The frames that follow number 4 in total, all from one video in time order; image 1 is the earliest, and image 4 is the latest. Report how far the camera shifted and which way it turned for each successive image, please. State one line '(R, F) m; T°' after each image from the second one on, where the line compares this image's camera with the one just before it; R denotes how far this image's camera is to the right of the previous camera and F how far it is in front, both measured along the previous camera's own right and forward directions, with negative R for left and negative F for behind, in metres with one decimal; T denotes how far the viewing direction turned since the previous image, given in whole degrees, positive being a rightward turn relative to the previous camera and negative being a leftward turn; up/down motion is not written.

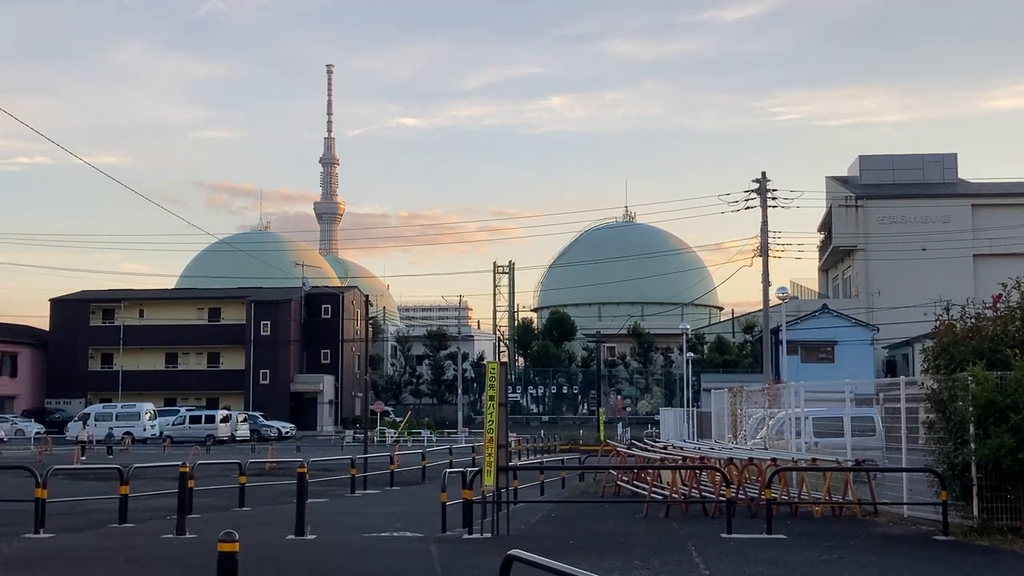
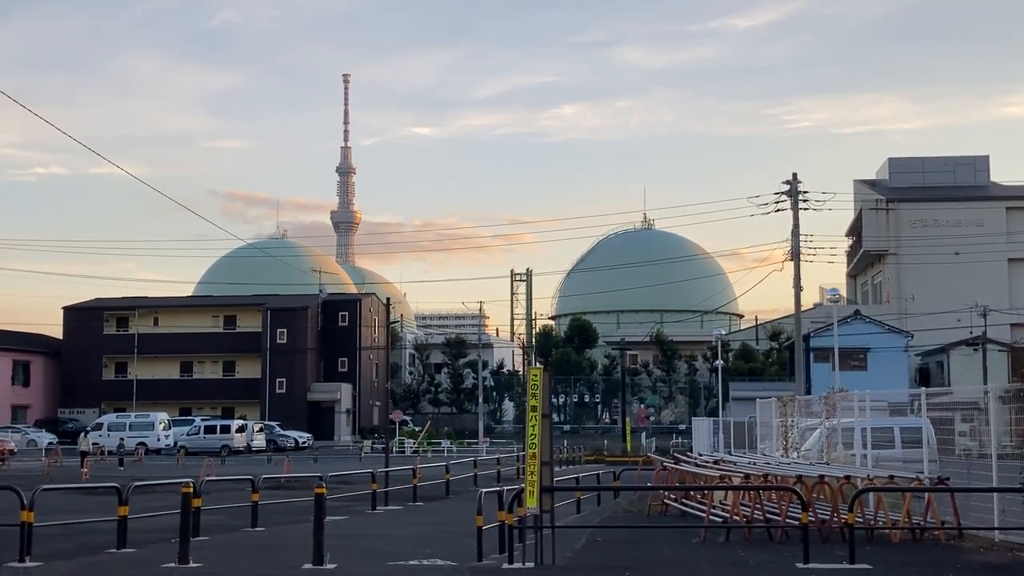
(-0.3, +1.2) m; -1°
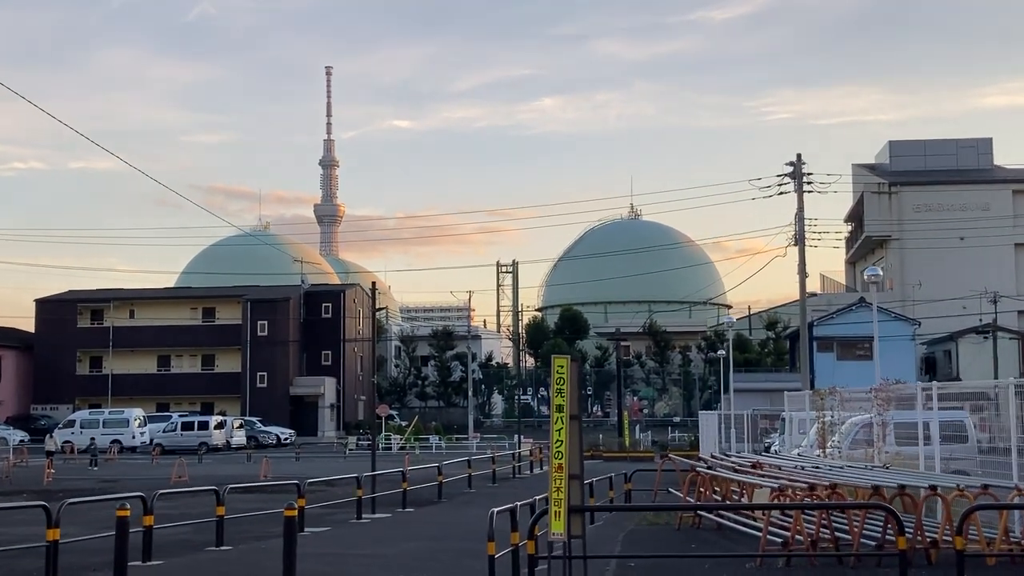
(-0.2, +1.9) m; +1°
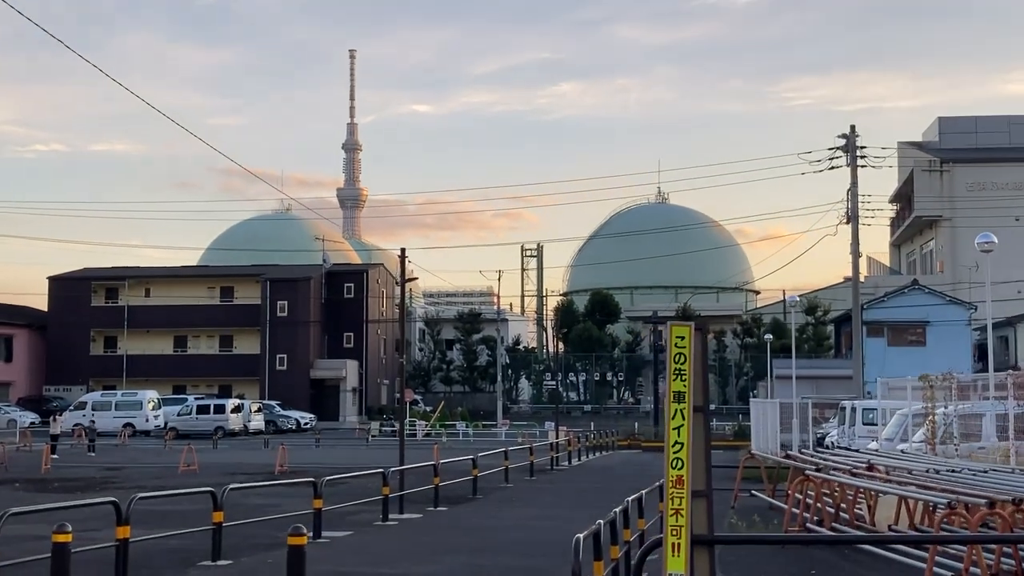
(-0.4, +2.2) m; -1°
